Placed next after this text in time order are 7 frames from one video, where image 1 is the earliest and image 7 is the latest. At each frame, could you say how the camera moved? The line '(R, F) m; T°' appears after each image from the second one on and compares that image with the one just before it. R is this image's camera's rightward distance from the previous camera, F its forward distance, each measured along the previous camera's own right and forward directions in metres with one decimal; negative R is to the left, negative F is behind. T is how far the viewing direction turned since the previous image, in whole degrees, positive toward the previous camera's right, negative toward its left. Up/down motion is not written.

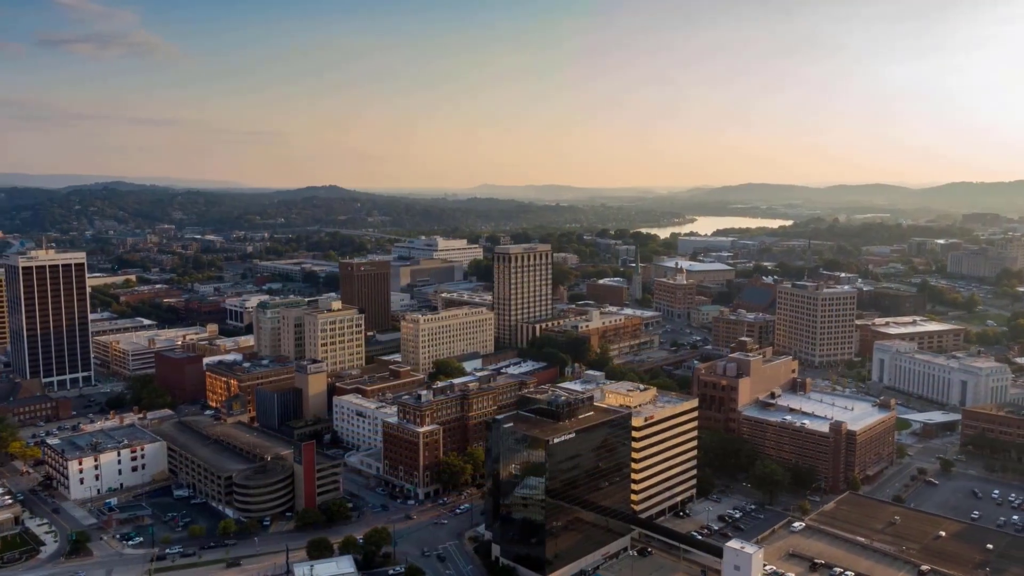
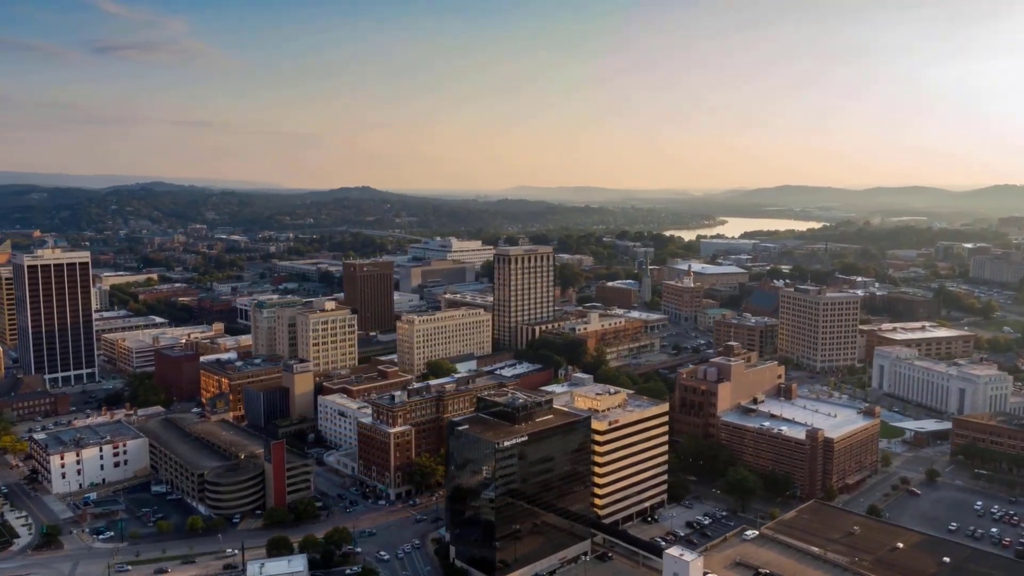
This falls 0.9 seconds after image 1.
(+3.4, +0.1) m; -2°
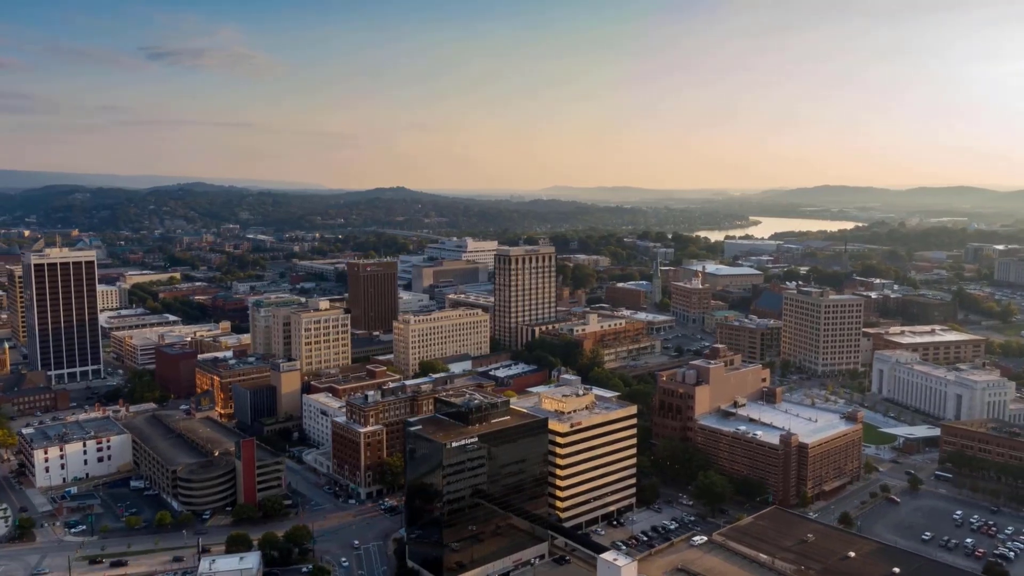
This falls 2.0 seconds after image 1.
(+3.6, +0.2) m; -3°
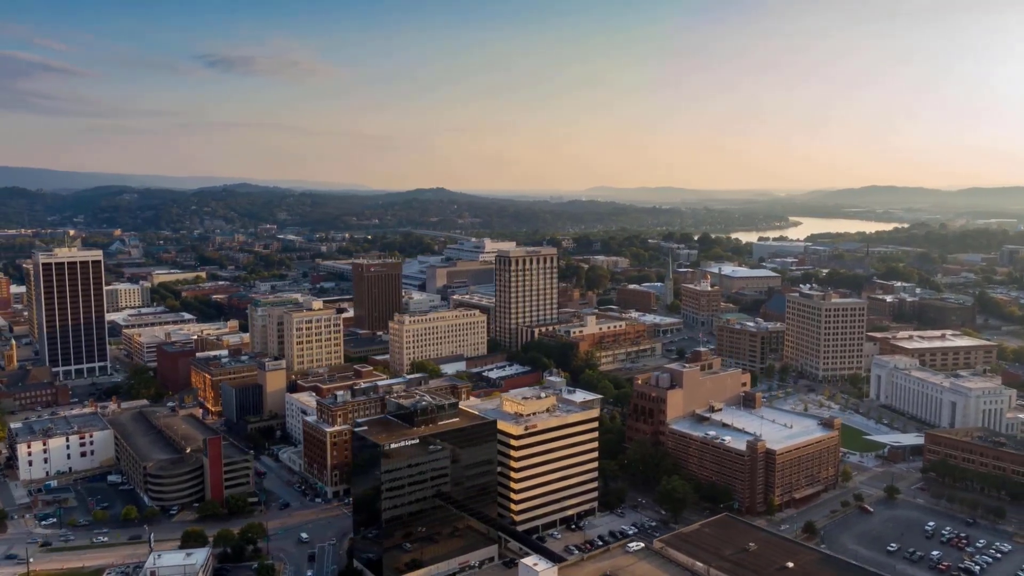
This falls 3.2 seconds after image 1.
(+4.2, +0.2) m; -3°
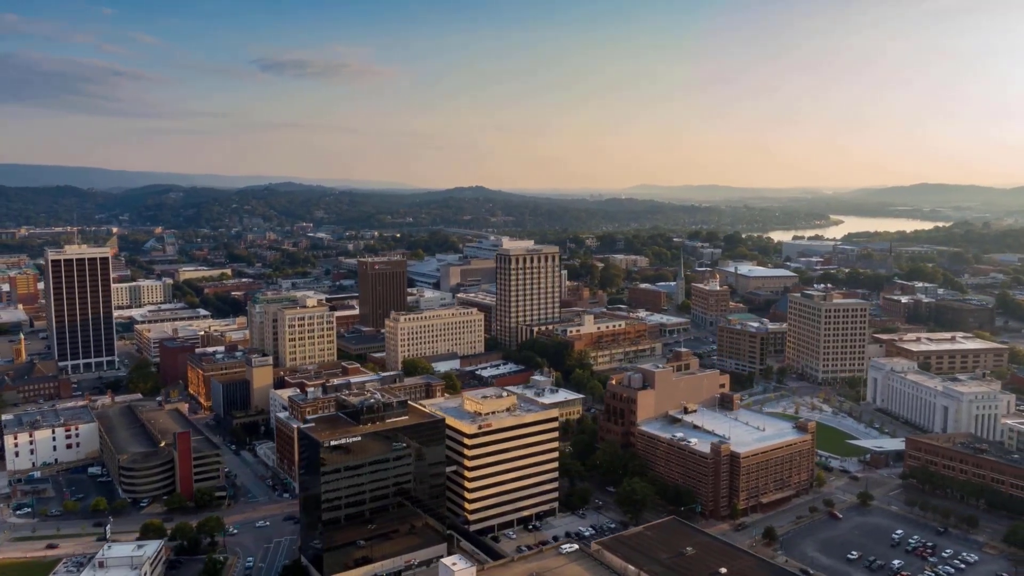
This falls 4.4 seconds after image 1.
(+4.2, +0.2) m; -3°
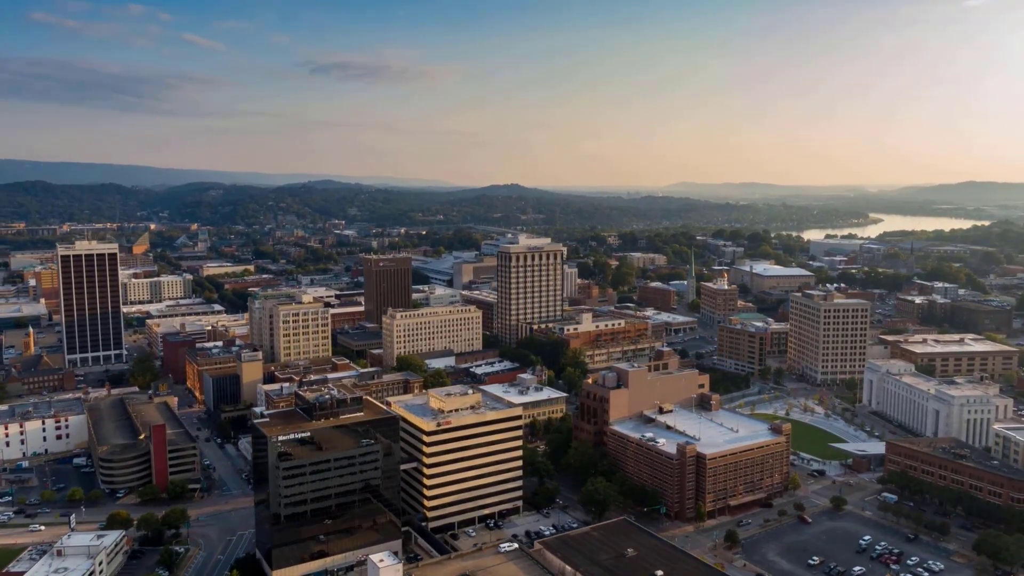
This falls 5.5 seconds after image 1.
(+3.7, +0.2) m; -3°
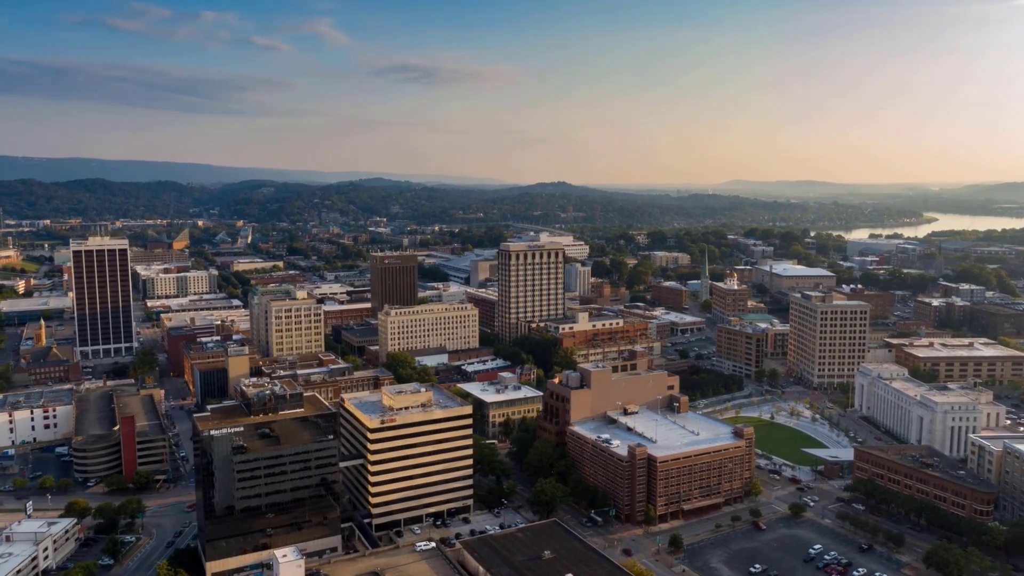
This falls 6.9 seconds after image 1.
(+5.0, +0.3) m; -4°
